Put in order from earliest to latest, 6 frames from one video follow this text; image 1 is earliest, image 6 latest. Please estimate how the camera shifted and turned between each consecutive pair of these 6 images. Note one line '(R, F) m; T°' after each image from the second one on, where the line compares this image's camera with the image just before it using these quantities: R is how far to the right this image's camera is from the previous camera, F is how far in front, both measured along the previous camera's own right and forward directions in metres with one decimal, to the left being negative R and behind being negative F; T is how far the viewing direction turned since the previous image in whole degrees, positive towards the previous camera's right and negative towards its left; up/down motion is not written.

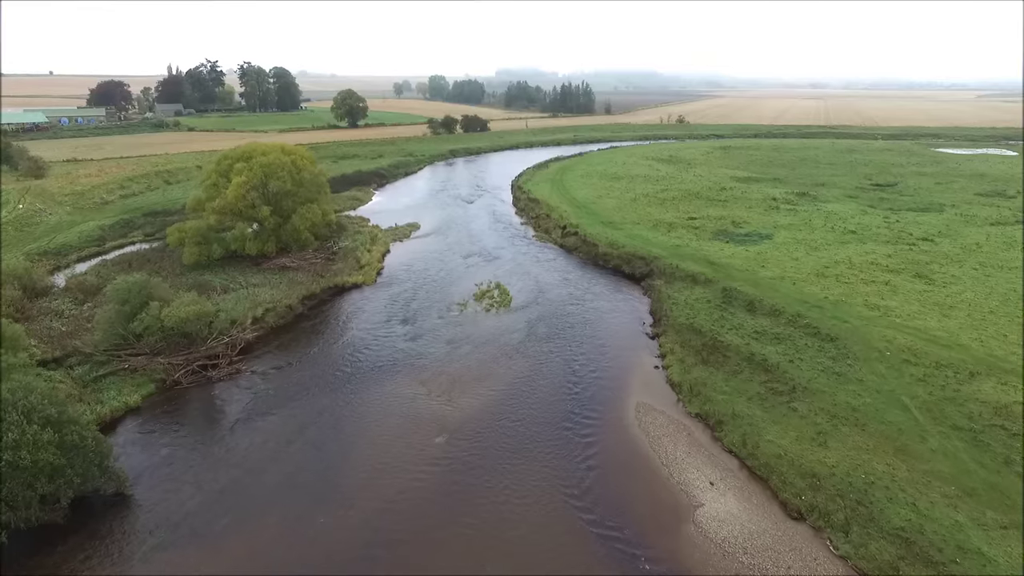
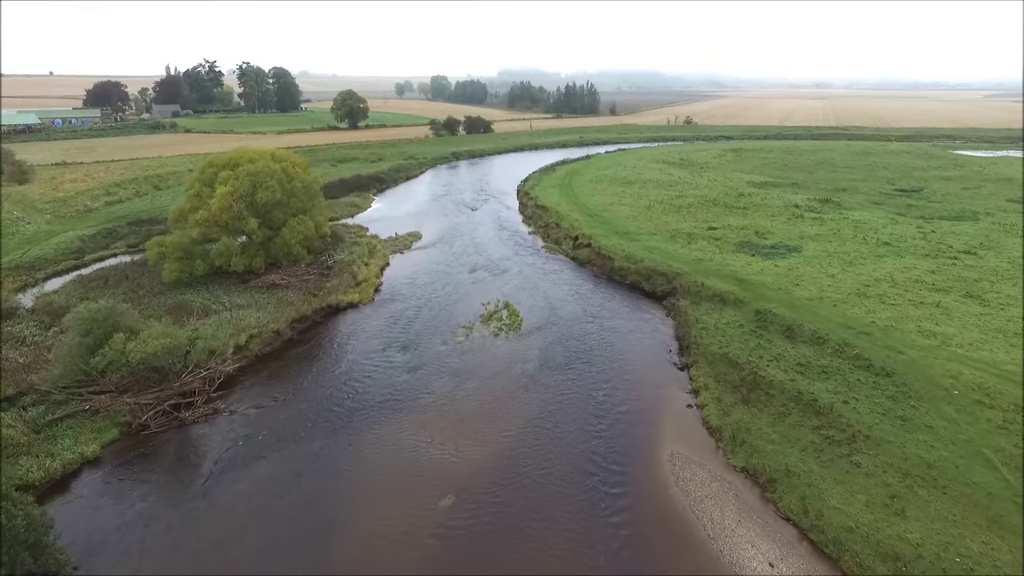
(-0.4, +2.4) m; 0°
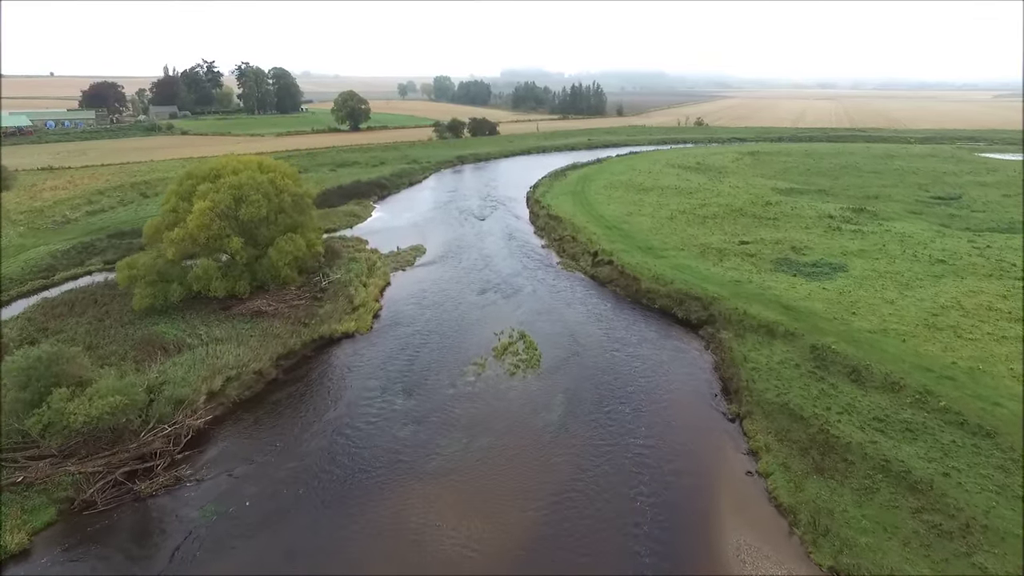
(-0.5, +3.1) m; 0°
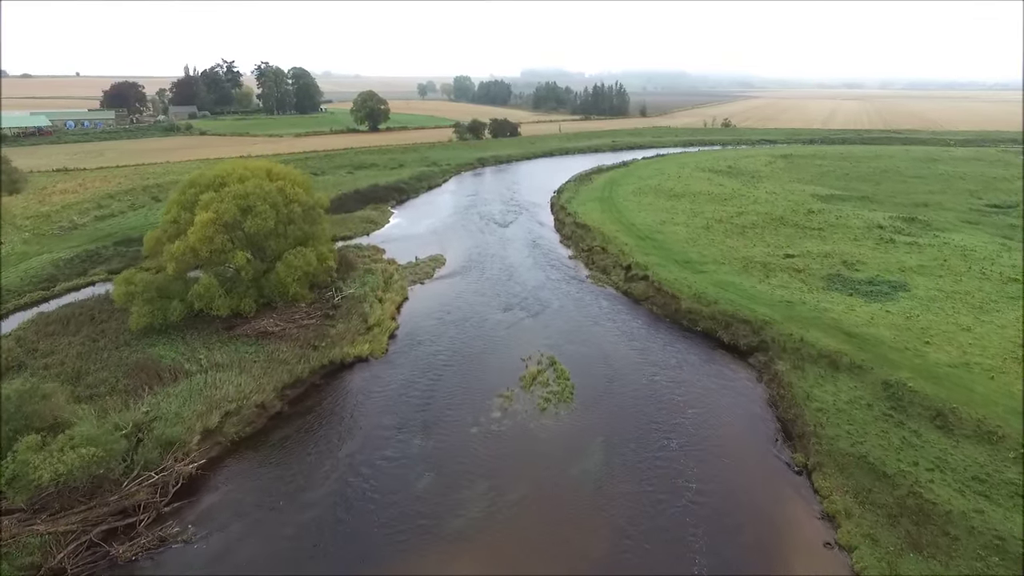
(-0.4, +2.2) m; -2°
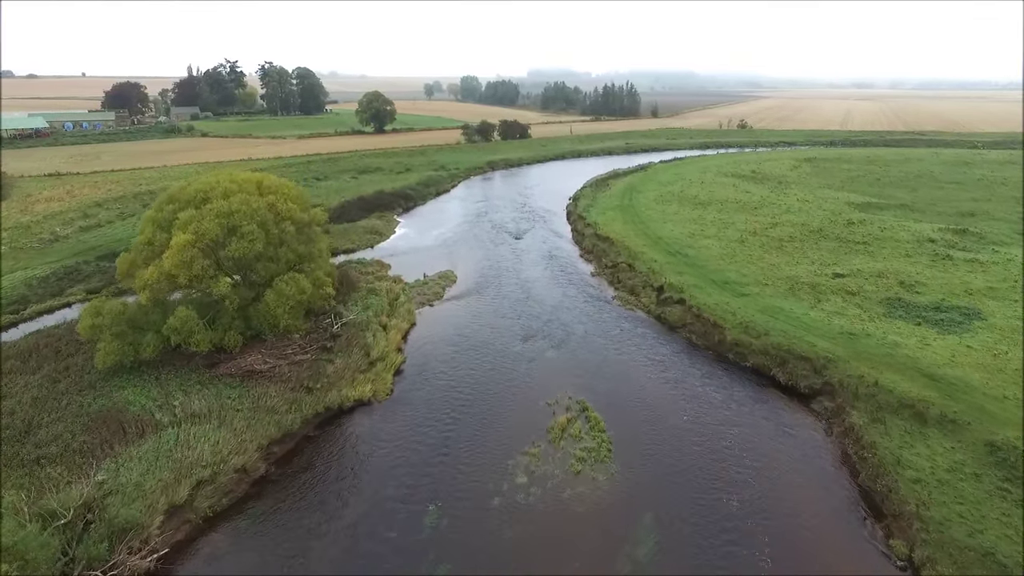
(-0.6, +2.9) m; -1°
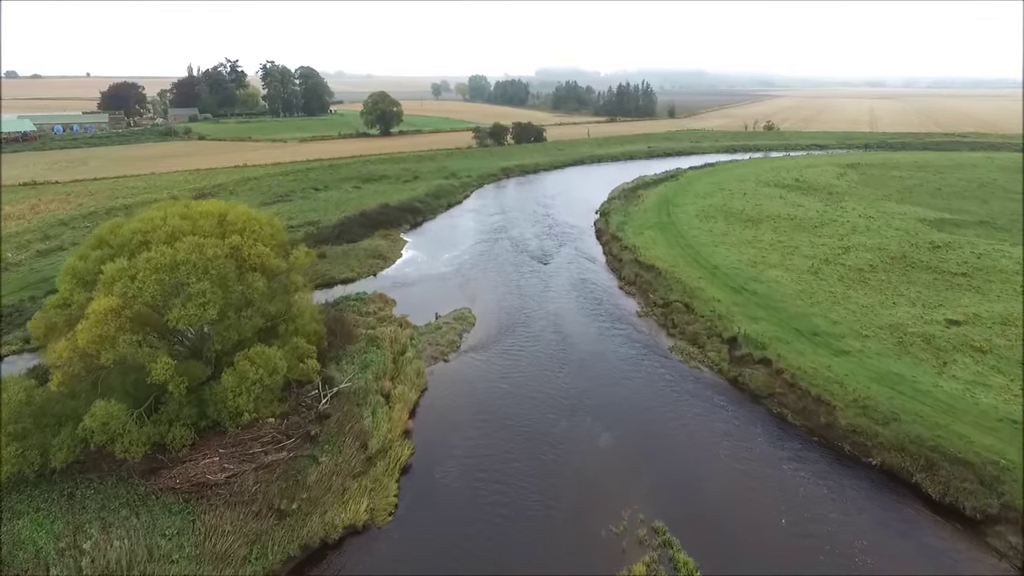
(-1.0, +5.3) m; -1°
